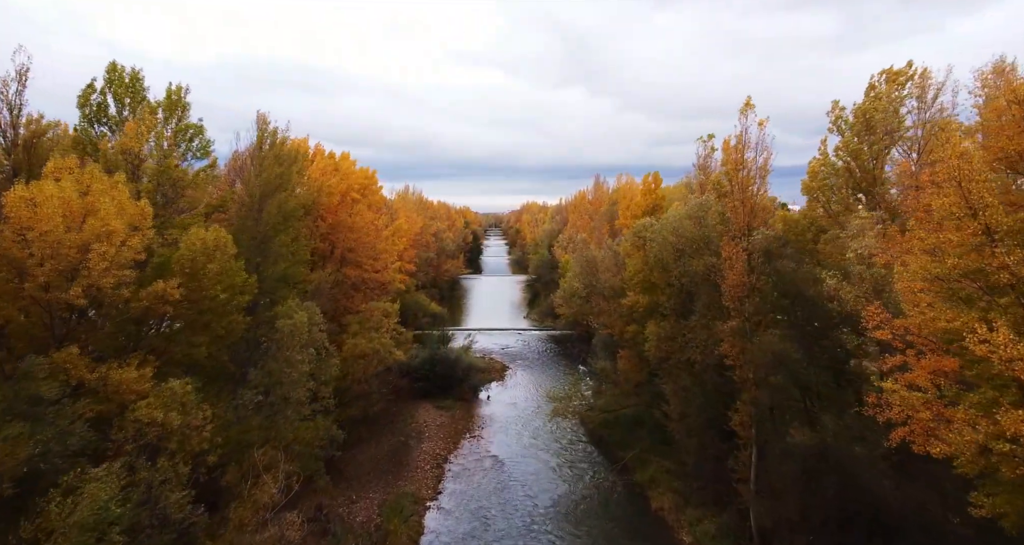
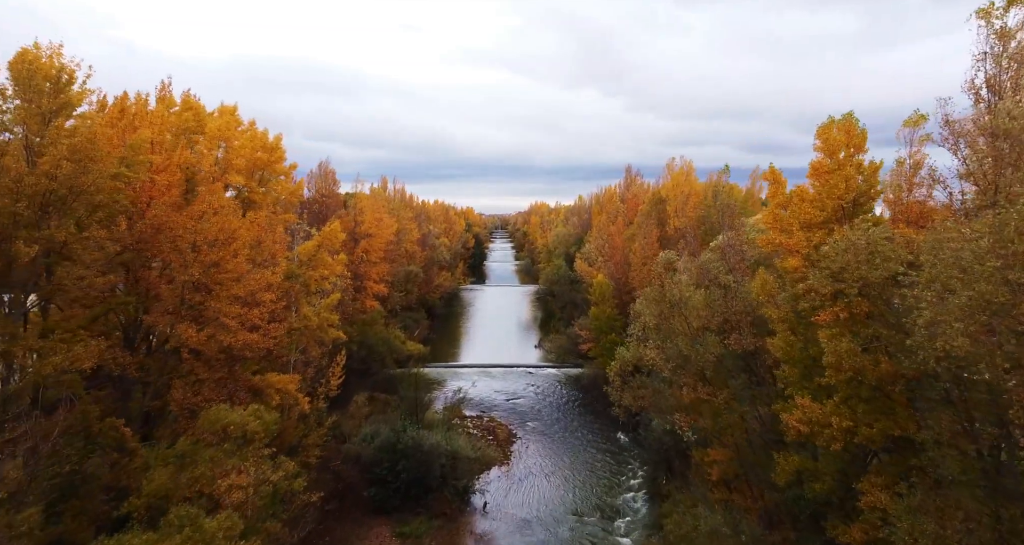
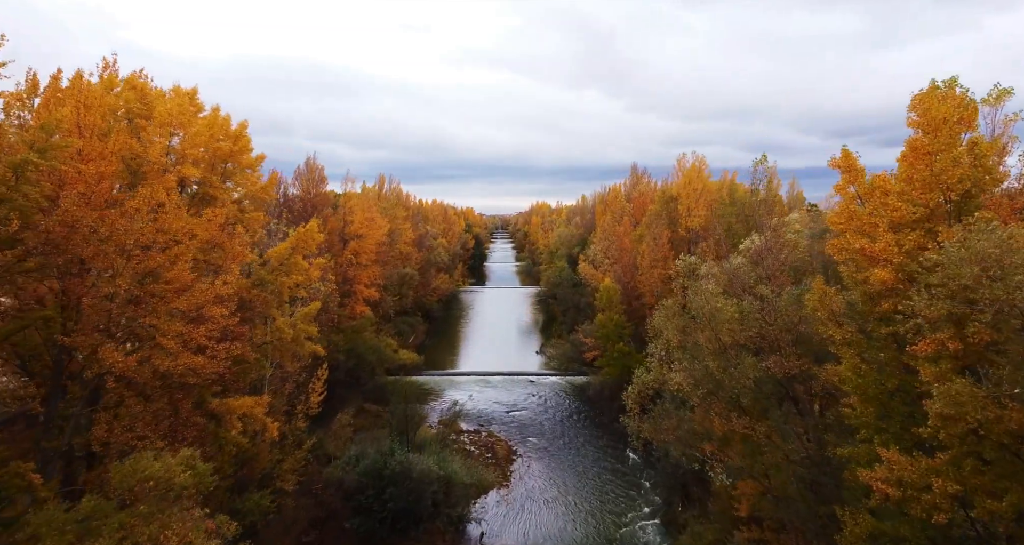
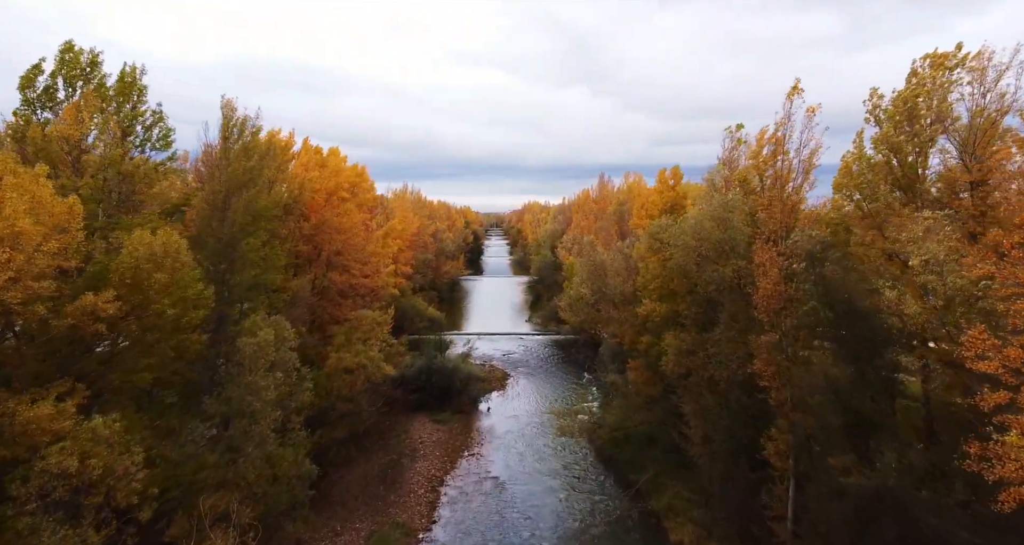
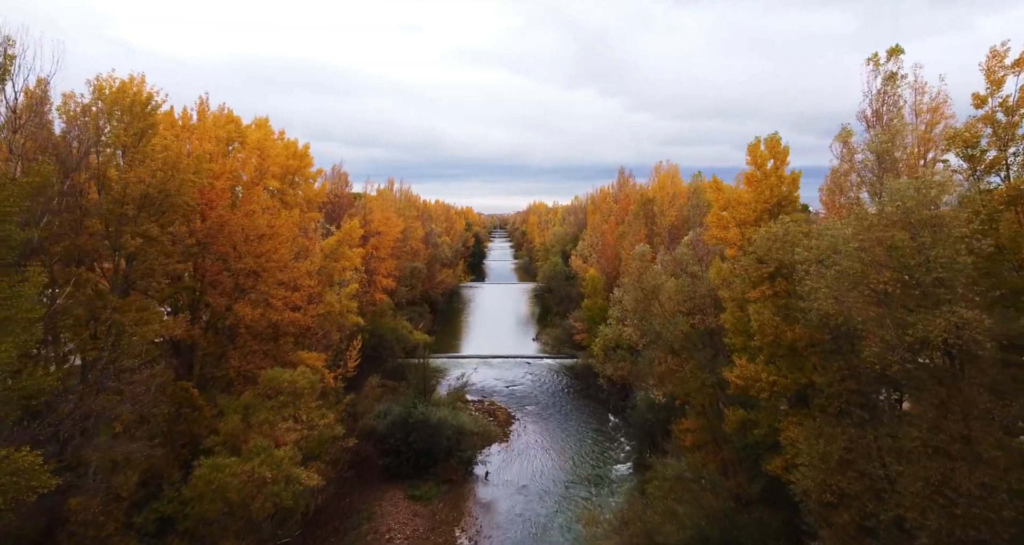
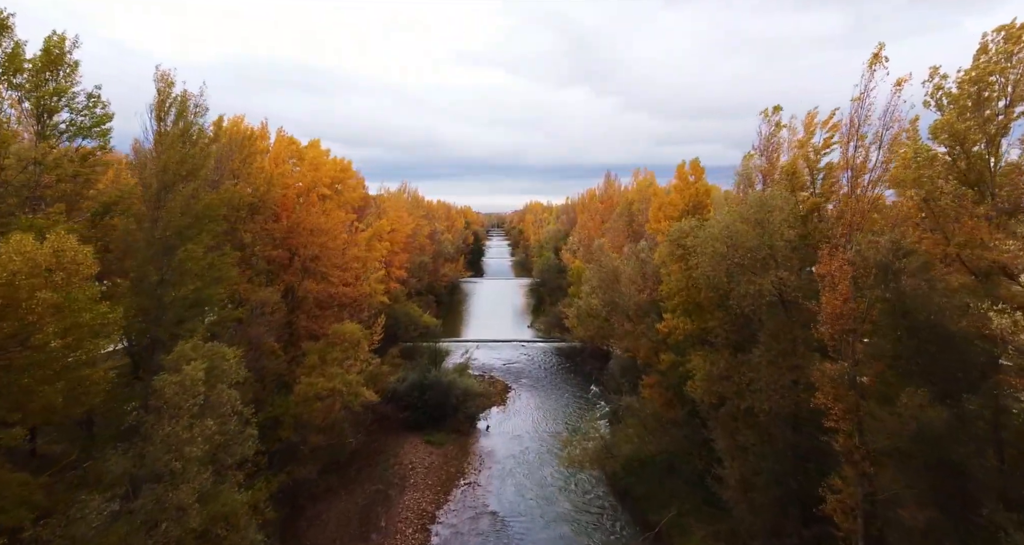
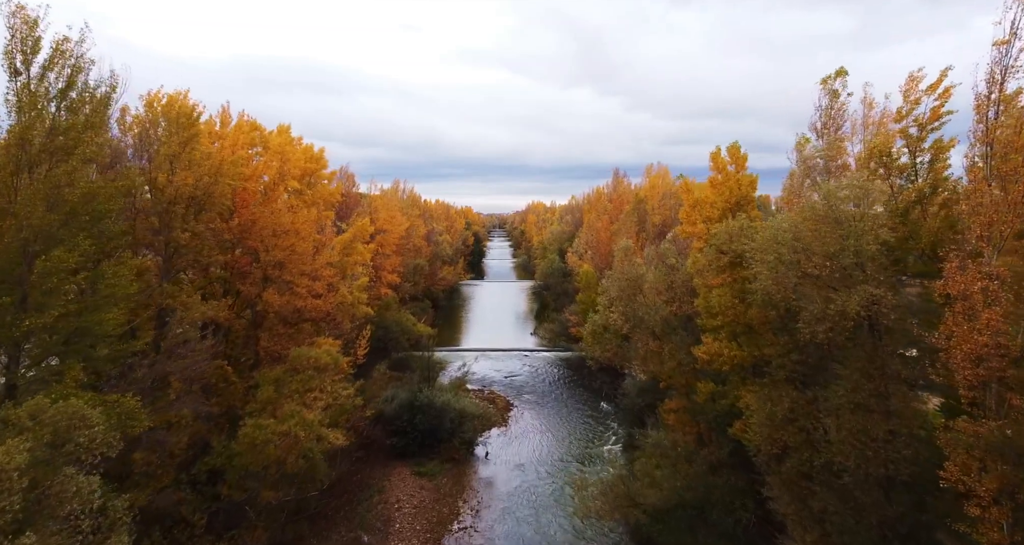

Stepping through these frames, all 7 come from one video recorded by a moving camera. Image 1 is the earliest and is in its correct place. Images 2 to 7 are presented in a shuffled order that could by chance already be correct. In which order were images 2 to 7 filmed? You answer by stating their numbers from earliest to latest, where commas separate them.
4, 6, 7, 5, 2, 3
